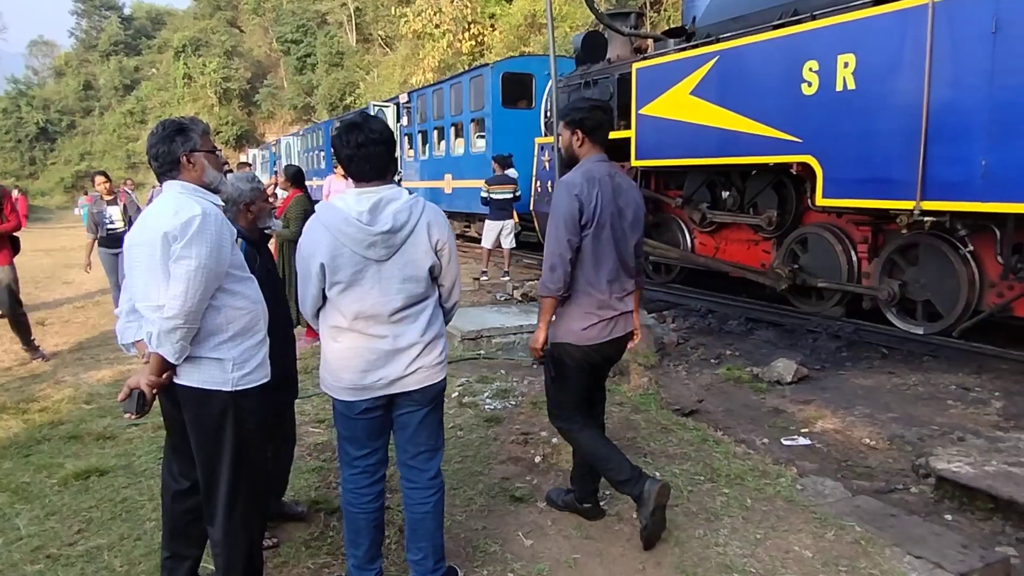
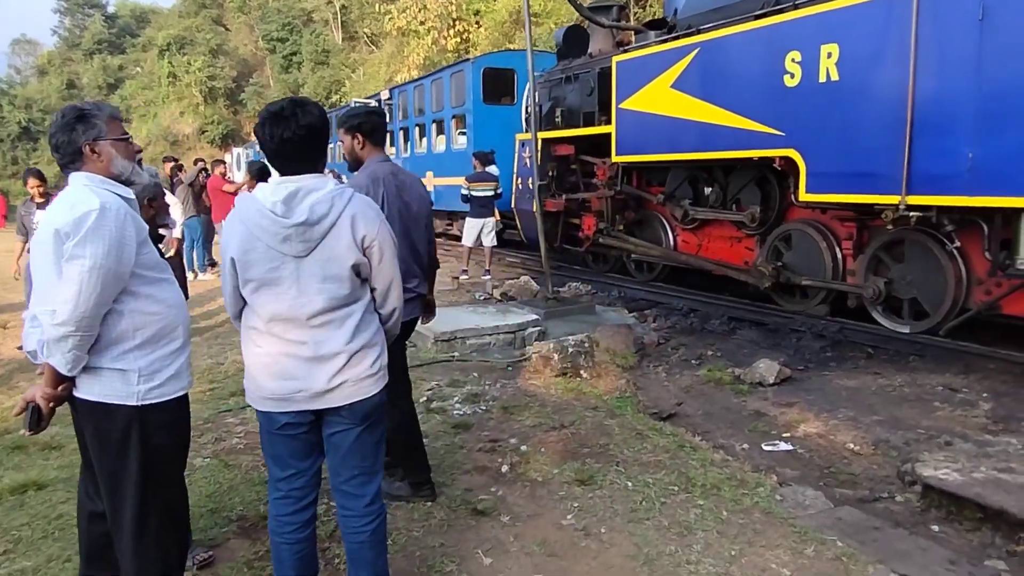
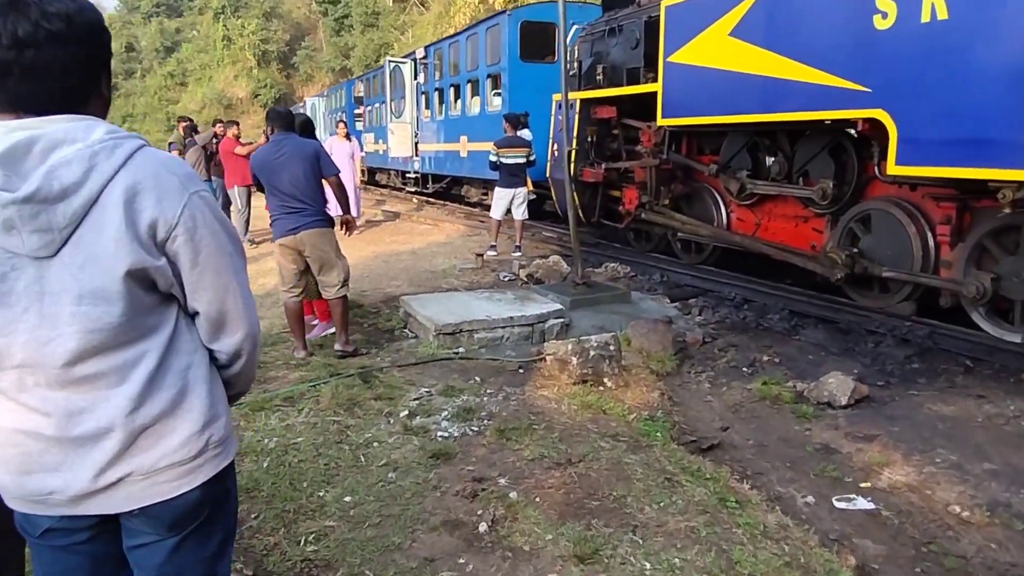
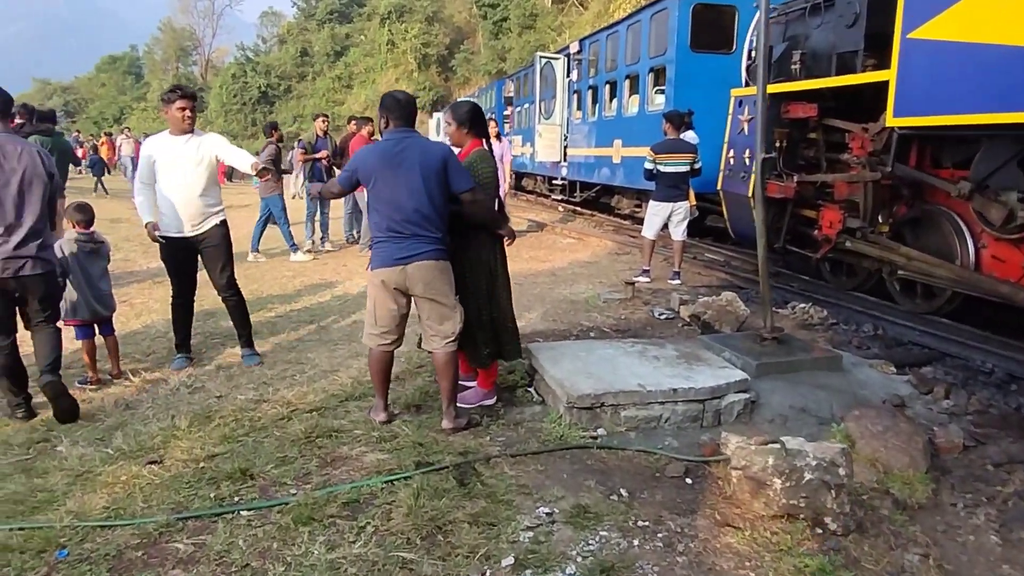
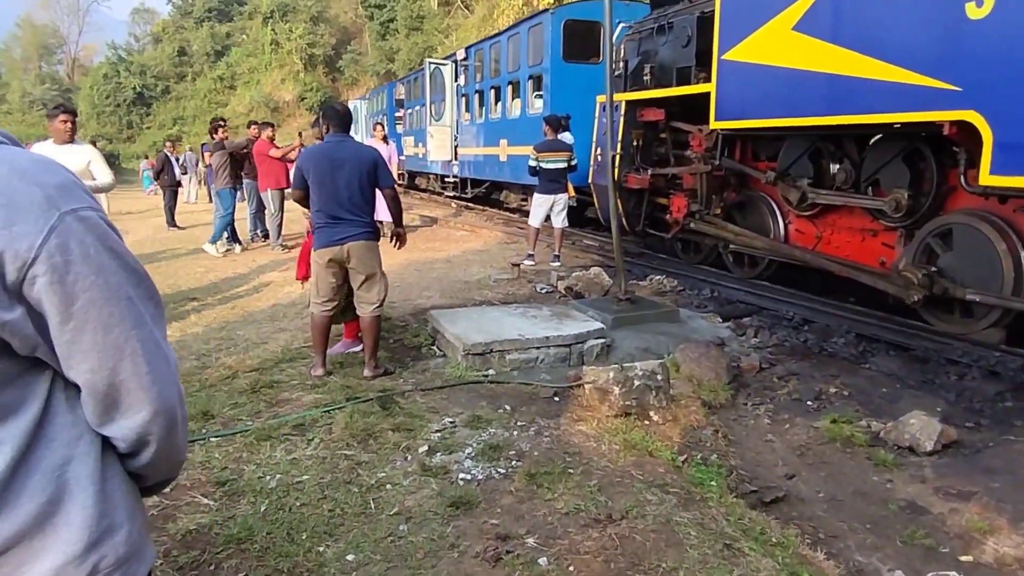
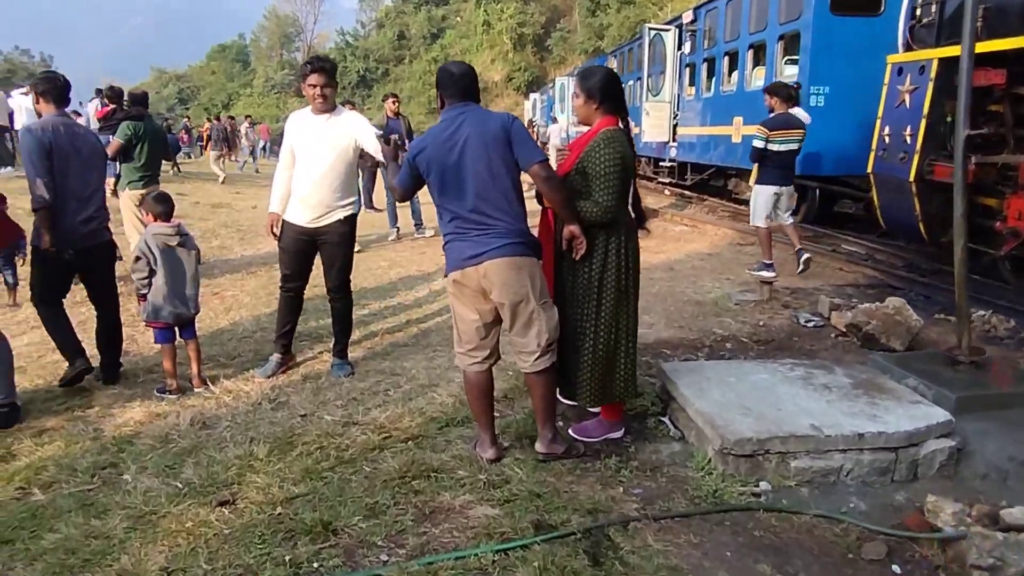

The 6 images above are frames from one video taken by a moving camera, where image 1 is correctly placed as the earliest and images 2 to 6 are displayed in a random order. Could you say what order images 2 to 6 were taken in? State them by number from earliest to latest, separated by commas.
2, 3, 5, 4, 6
